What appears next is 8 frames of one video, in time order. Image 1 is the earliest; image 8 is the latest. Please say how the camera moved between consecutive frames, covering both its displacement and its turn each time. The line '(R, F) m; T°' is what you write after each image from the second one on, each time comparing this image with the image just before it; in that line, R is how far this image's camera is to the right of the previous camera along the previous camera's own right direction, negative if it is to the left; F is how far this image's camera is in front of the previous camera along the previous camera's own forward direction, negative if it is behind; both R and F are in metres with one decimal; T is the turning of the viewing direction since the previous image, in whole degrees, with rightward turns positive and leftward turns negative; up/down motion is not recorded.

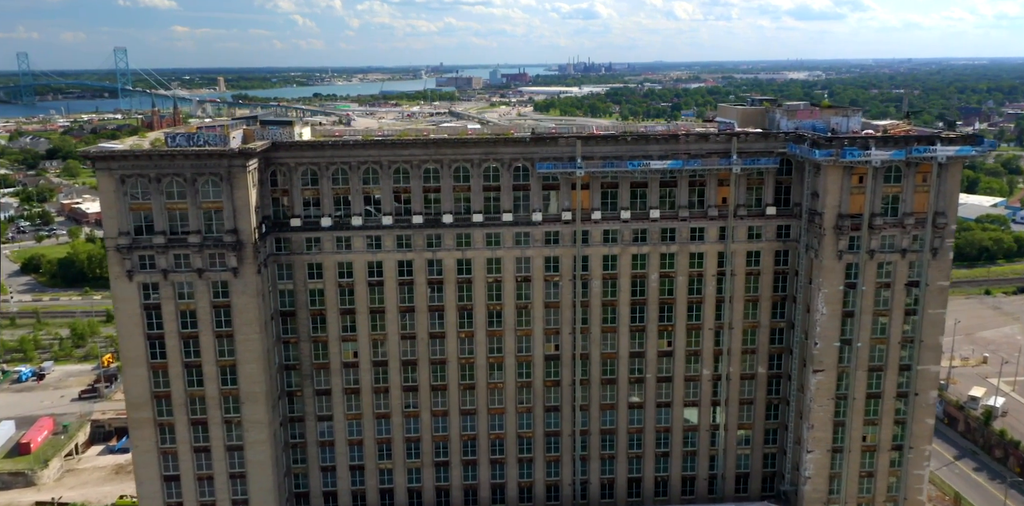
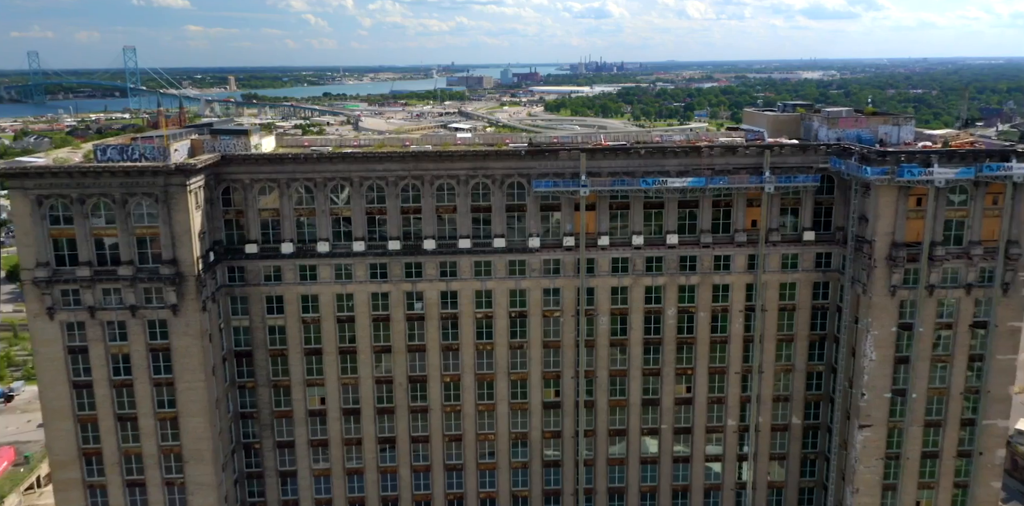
(+1.3, +9.6) m; -1°
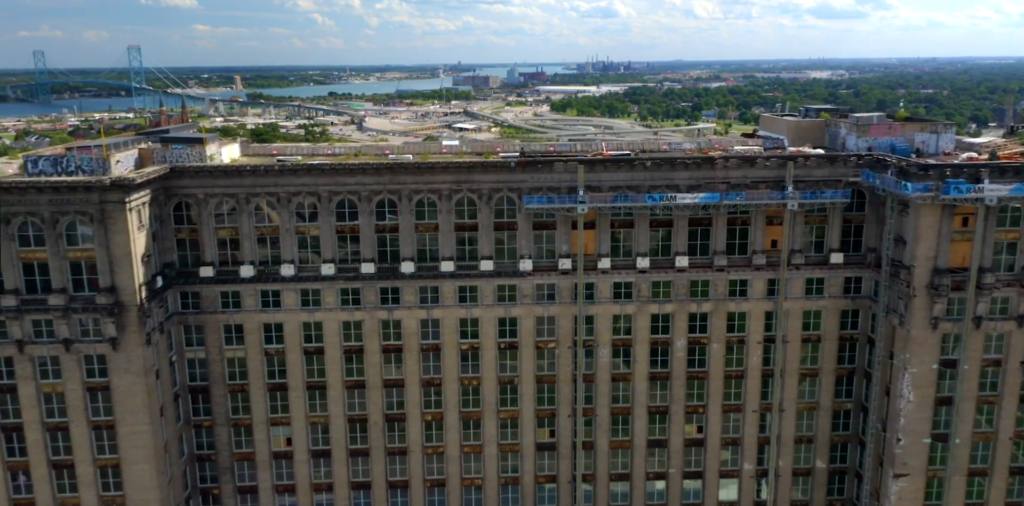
(+1.1, +6.4) m; 0°
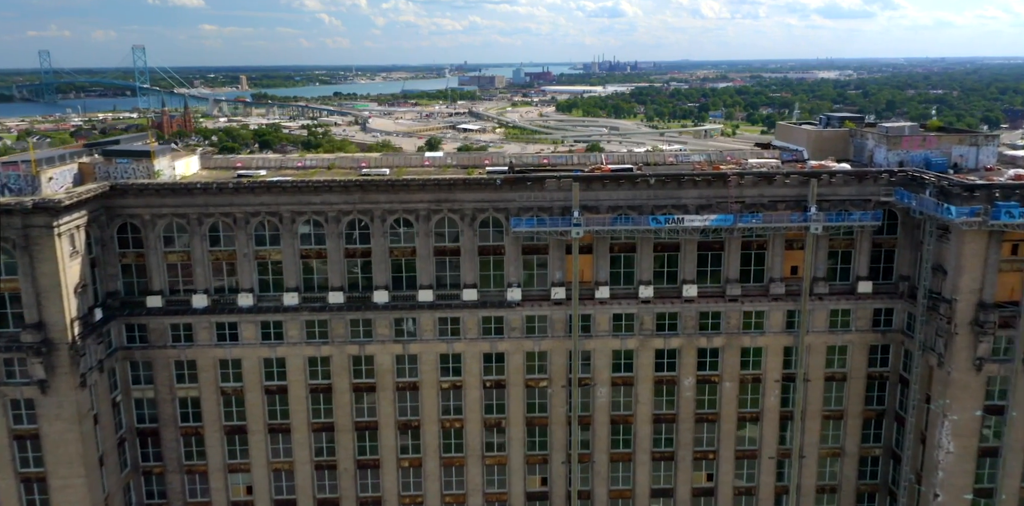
(+1.1, +5.6) m; 0°
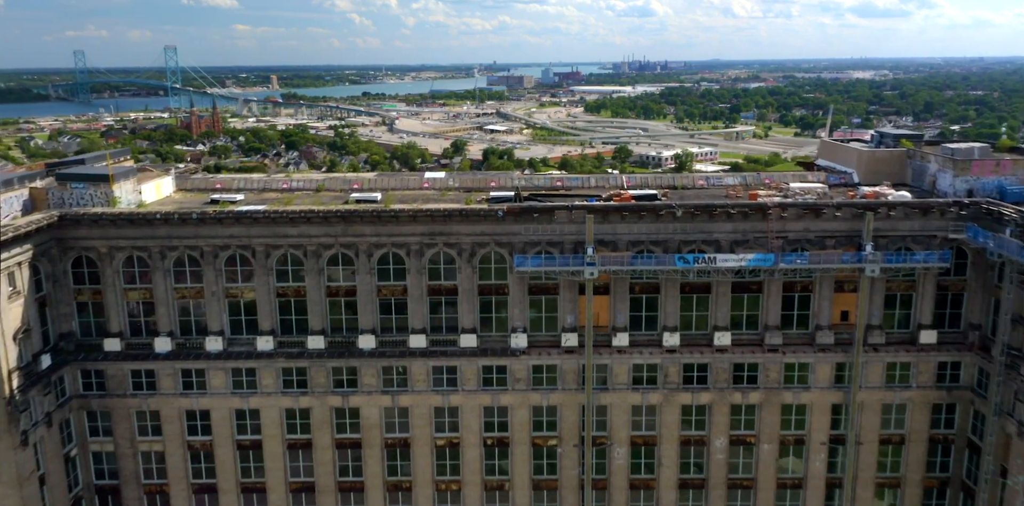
(+1.1, +5.7) m; -2°
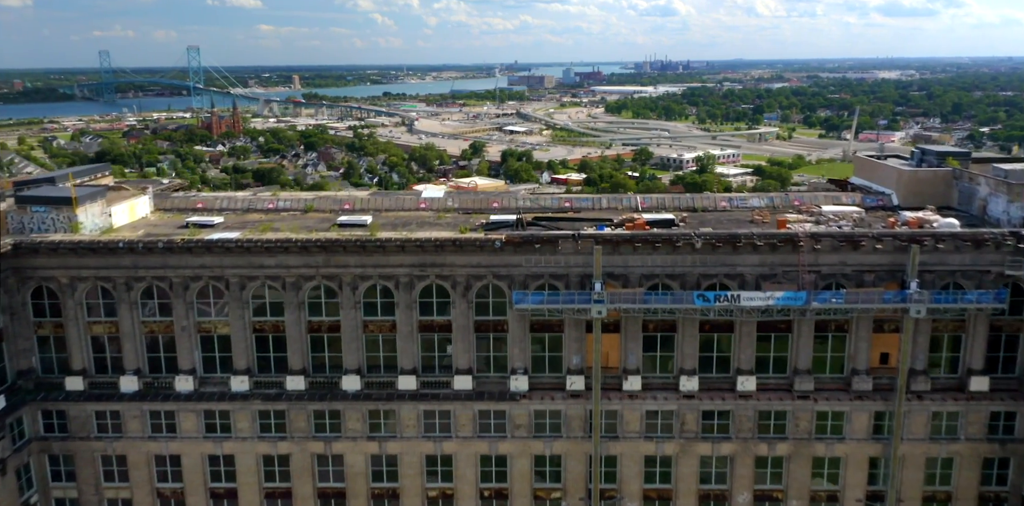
(+0.9, +3.8) m; -2°
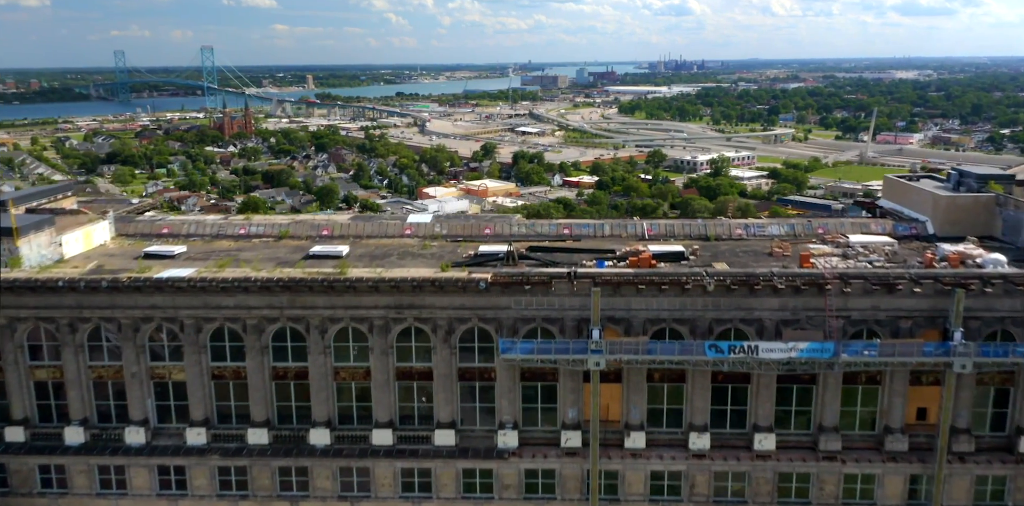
(+1.0, +3.9) m; -1°
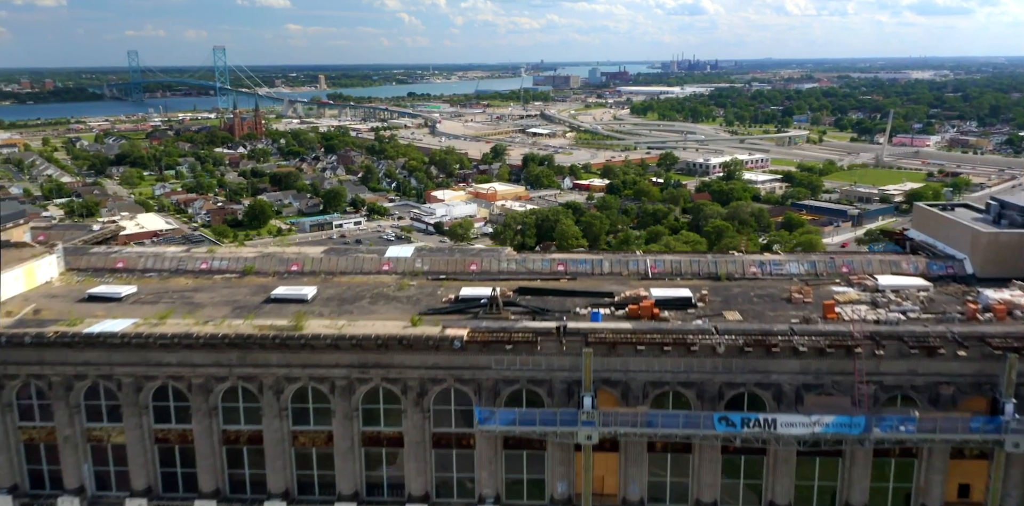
(+1.1, +3.8) m; -1°
